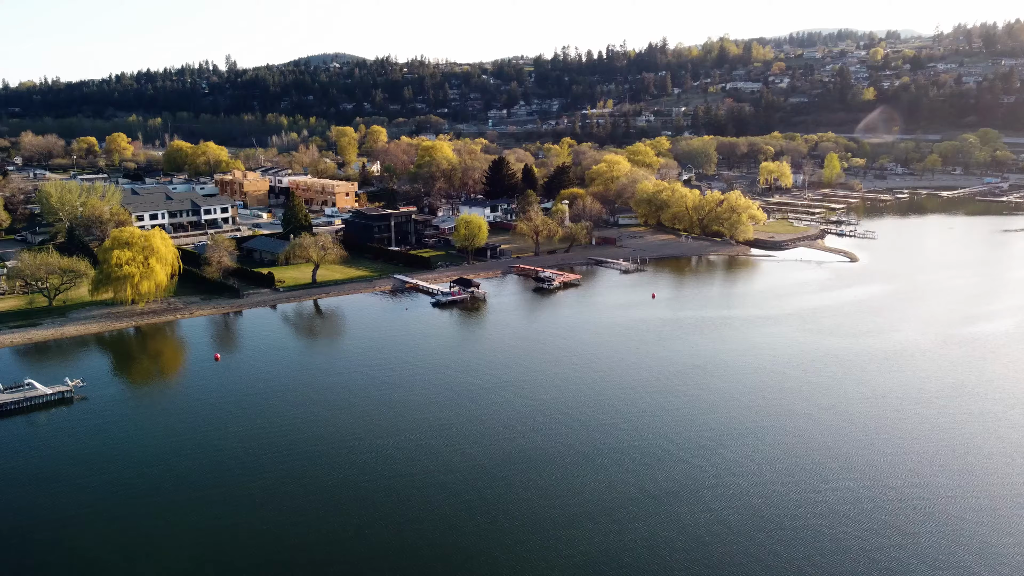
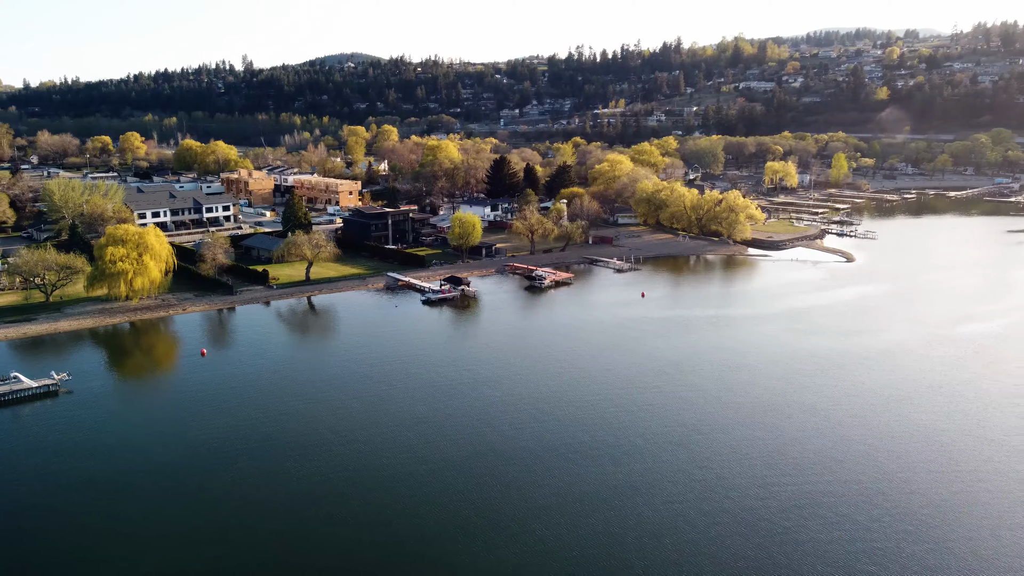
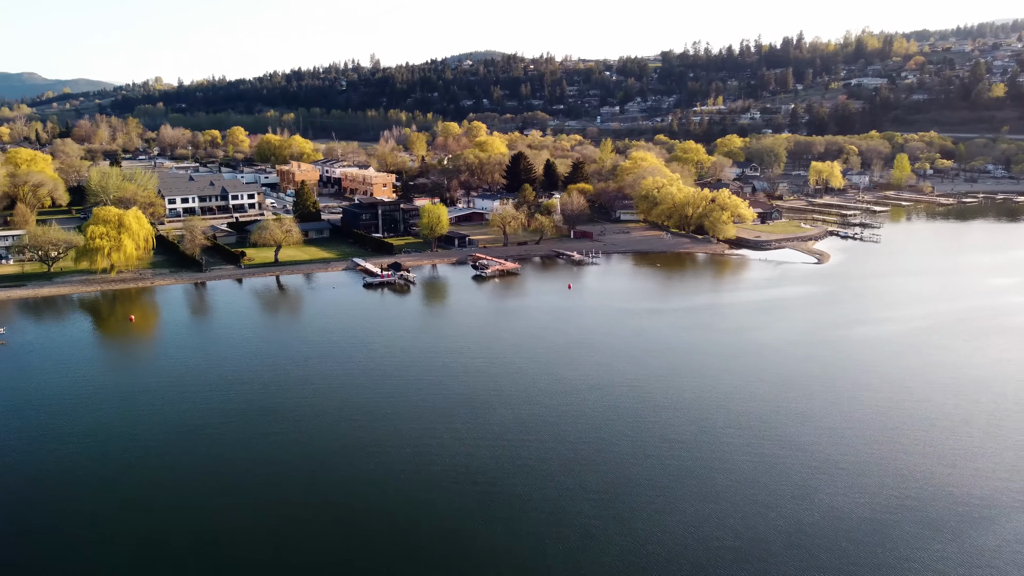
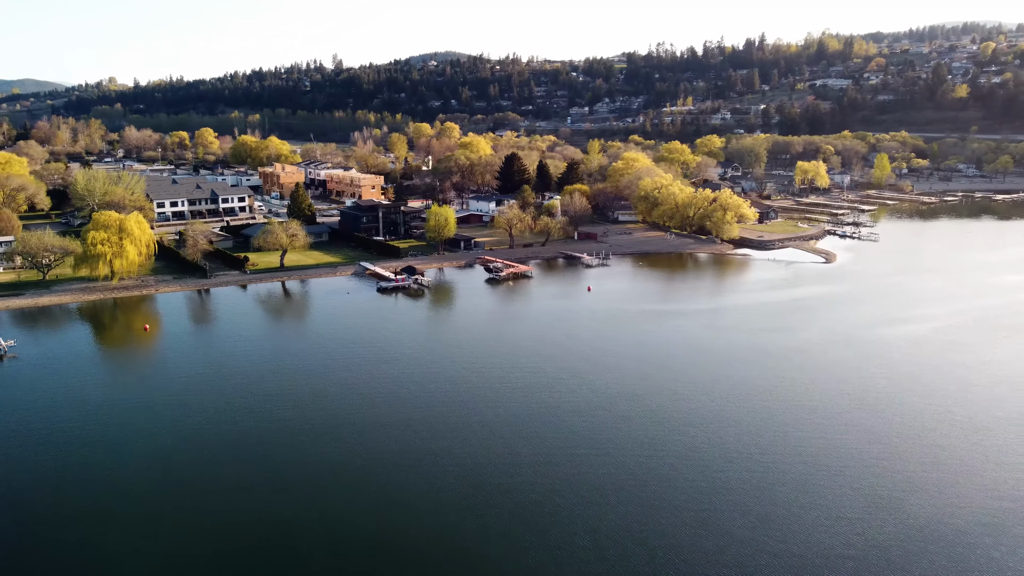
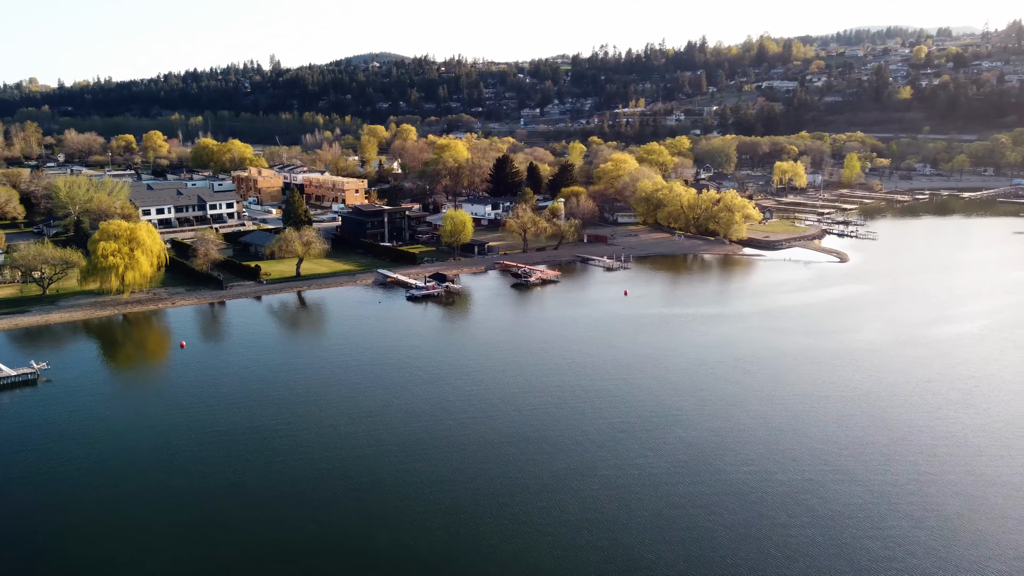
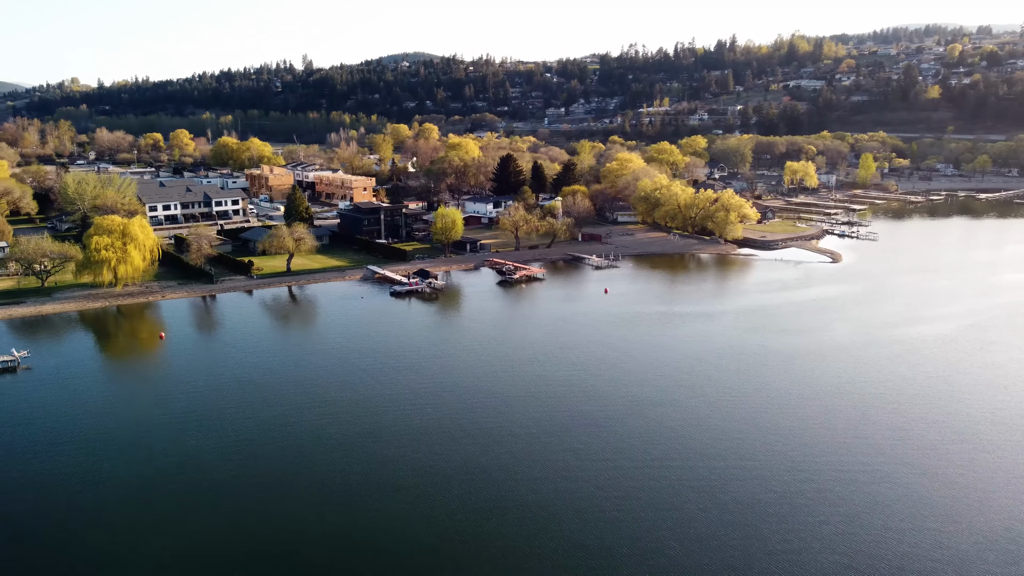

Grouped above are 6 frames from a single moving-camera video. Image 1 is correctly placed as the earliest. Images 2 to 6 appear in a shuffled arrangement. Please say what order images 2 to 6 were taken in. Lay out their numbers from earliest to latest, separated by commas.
2, 5, 6, 4, 3
